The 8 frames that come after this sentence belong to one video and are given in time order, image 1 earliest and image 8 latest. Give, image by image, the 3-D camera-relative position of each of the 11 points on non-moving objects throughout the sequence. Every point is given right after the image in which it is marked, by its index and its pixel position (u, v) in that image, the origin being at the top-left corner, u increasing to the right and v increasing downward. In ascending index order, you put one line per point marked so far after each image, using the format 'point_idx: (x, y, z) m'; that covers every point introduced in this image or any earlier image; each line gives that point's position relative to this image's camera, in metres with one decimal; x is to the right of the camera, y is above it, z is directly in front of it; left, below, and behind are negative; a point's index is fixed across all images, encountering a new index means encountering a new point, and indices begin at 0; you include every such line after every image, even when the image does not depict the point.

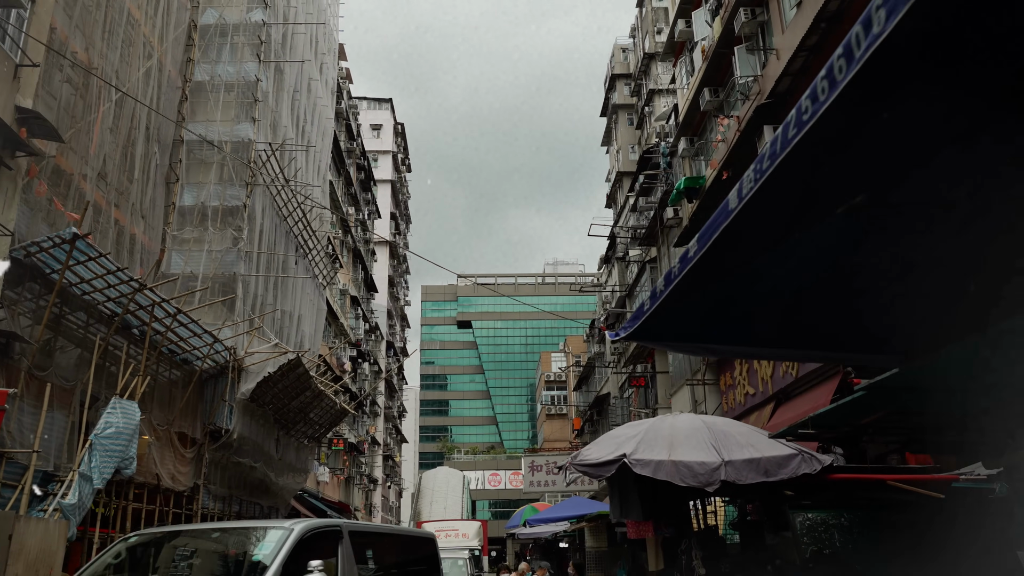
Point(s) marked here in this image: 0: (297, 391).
0: (-4.3, -2.1, +15.1) m
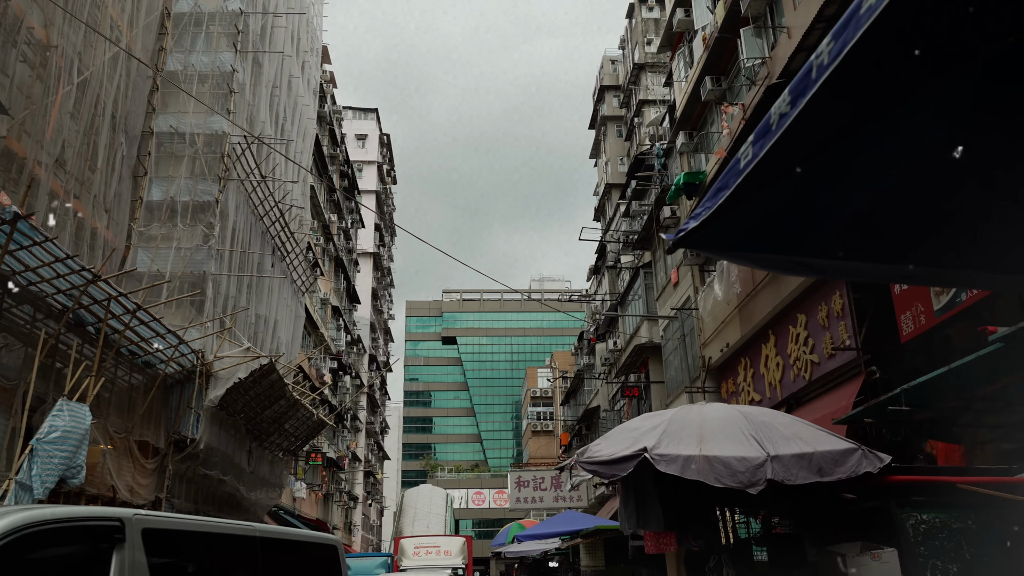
0: (-4.6, -2.1, +14.2) m
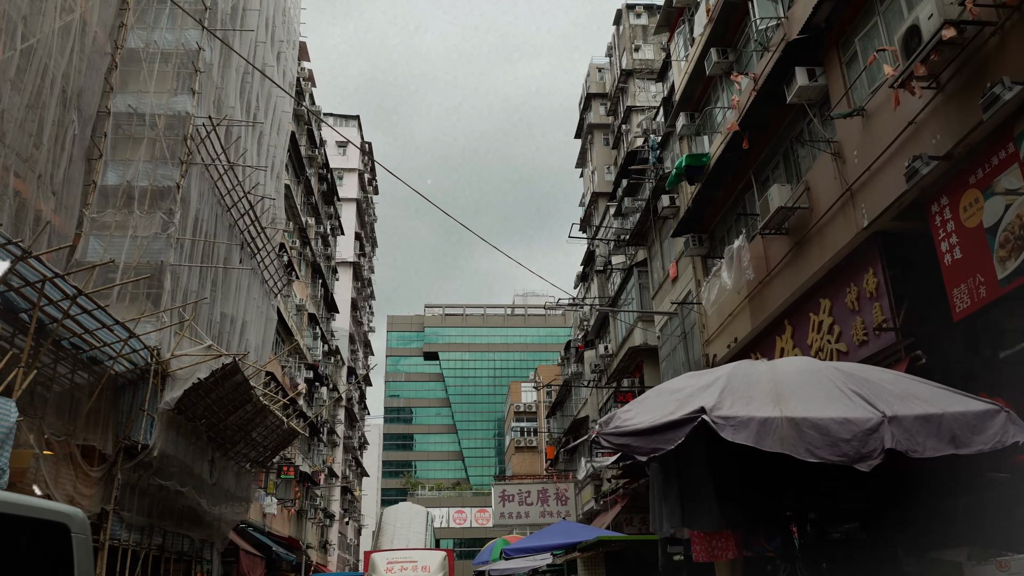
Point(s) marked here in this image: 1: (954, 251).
0: (-4.8, -2.0, +13.1) m
1: (+3.9, +0.3, +6.6) m
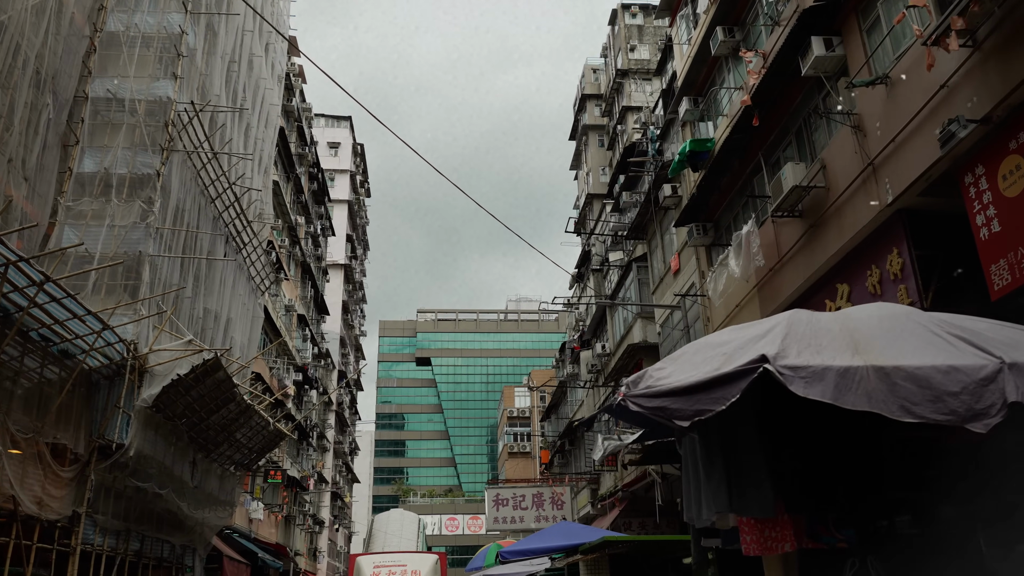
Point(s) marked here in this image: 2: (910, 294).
0: (-4.9, -1.9, +12.5) m
1: (+3.9, +0.5, +6.2) m
2: (+3.7, -0.1, +7.1) m
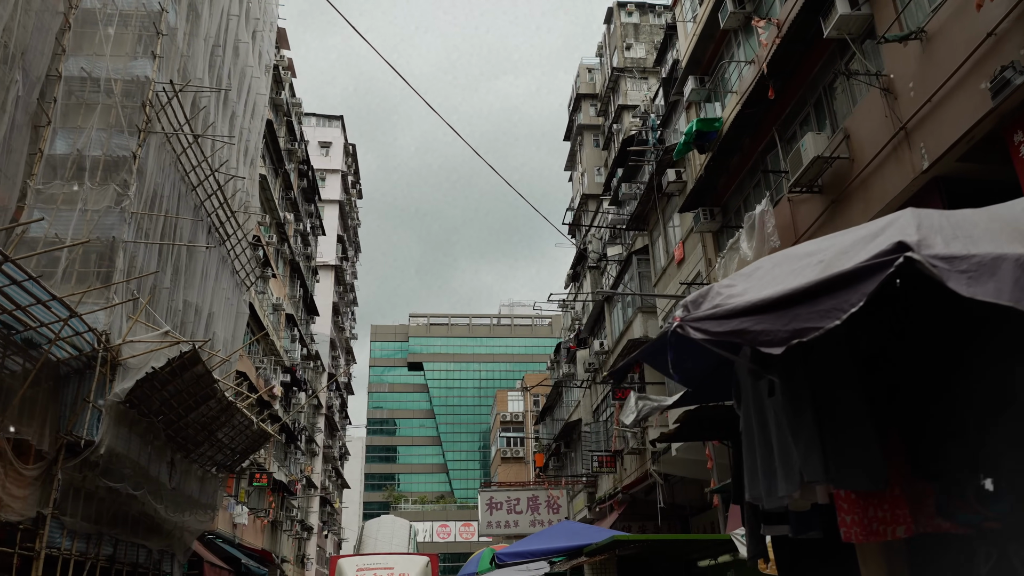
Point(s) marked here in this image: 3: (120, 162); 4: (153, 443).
0: (-5.0, -1.8, +11.9) m
1: (+3.9, +0.7, +5.7) m
2: (+3.7, +0.1, +6.5) m
3: (-5.7, +1.8, +11.0) m
4: (-5.6, -2.4, +11.8) m
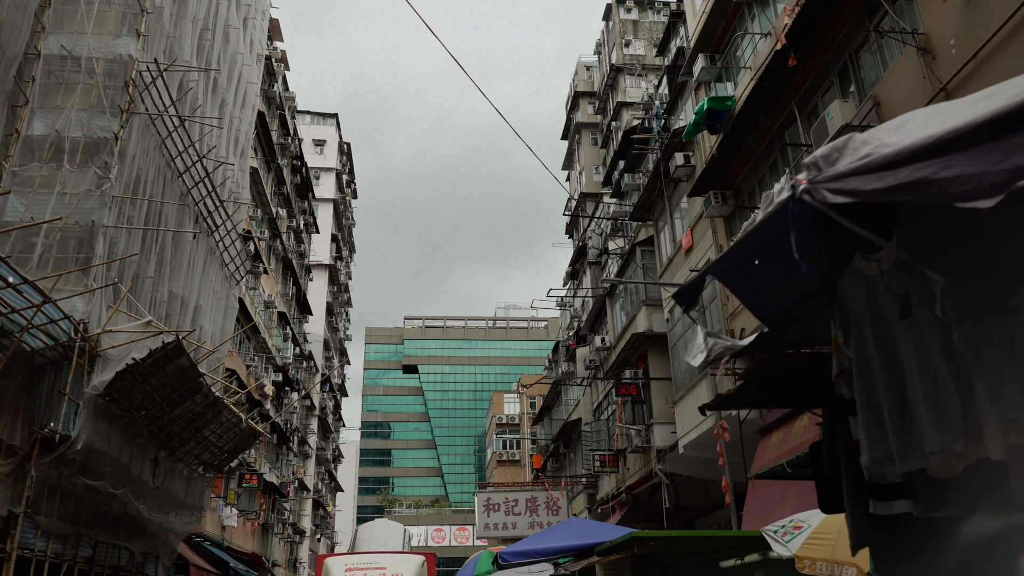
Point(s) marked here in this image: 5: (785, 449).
0: (-5.0, -1.6, +11.3) m
1: (+3.9, +0.9, +5.2) m
2: (+3.7, +0.3, +6.1) m
3: (-5.7, +2.0, +10.5) m
4: (-5.6, -2.3, +11.2) m
5: (+3.4, -1.9, +9.2) m
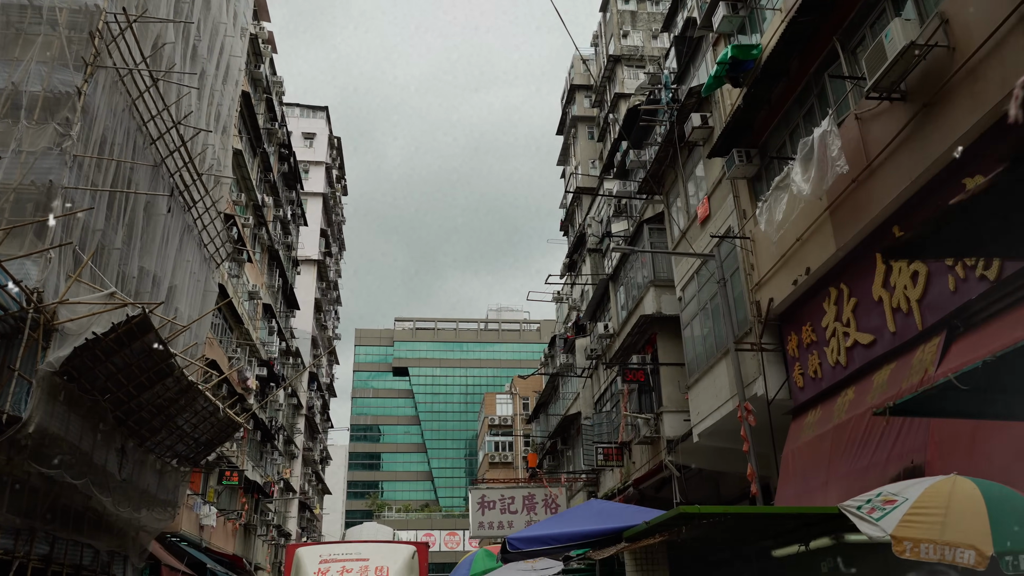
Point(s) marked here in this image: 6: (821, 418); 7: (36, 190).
0: (-5.0, -1.2, +10.4) m
1: (+4.0, +1.2, +4.4) m
2: (+3.8, +0.6, +5.2) m
3: (-5.7, +2.4, +9.6) m
4: (-5.6, -1.9, +10.3) m
5: (+3.5, -1.5, +8.3) m
6: (+3.5, -1.4, +8.5) m
7: (-5.7, +1.2, +9.0) m
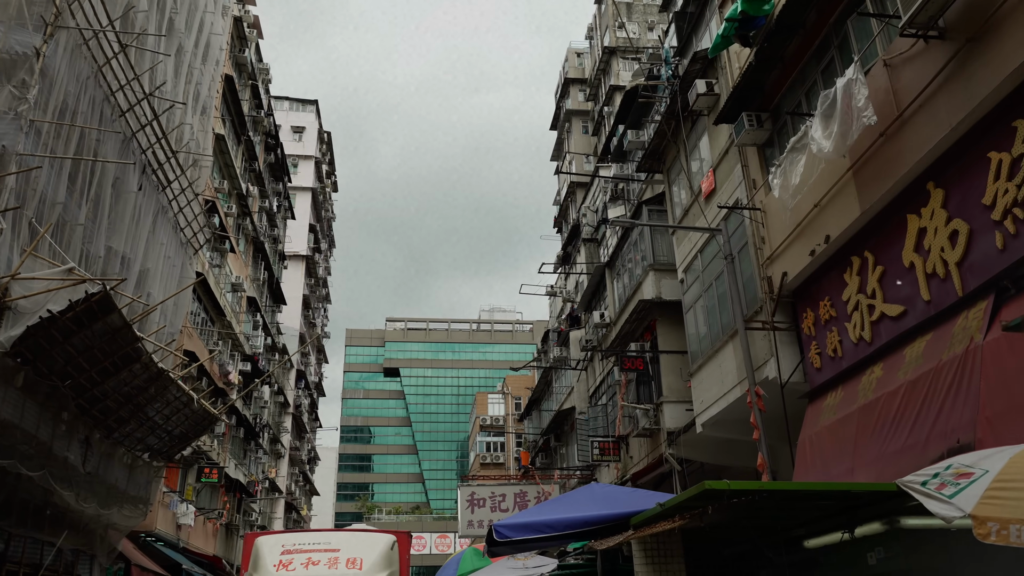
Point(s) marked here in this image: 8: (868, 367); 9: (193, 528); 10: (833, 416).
0: (-5.1, -1.0, +9.7) m
1: (+4.0, +1.5, +3.8) m
2: (+3.7, +0.9, +4.6) m
3: (-5.8, +2.7, +8.9) m
4: (-5.7, -1.6, +9.6) m
5: (+3.4, -1.3, +7.7) m
6: (+3.4, -1.2, +7.9) m
7: (-5.8, +1.5, +8.3) m
8: (+3.6, -0.8, +7.7) m
9: (-7.6, -5.7, +17.9) m
10: (+3.3, -1.4, +7.9) m
